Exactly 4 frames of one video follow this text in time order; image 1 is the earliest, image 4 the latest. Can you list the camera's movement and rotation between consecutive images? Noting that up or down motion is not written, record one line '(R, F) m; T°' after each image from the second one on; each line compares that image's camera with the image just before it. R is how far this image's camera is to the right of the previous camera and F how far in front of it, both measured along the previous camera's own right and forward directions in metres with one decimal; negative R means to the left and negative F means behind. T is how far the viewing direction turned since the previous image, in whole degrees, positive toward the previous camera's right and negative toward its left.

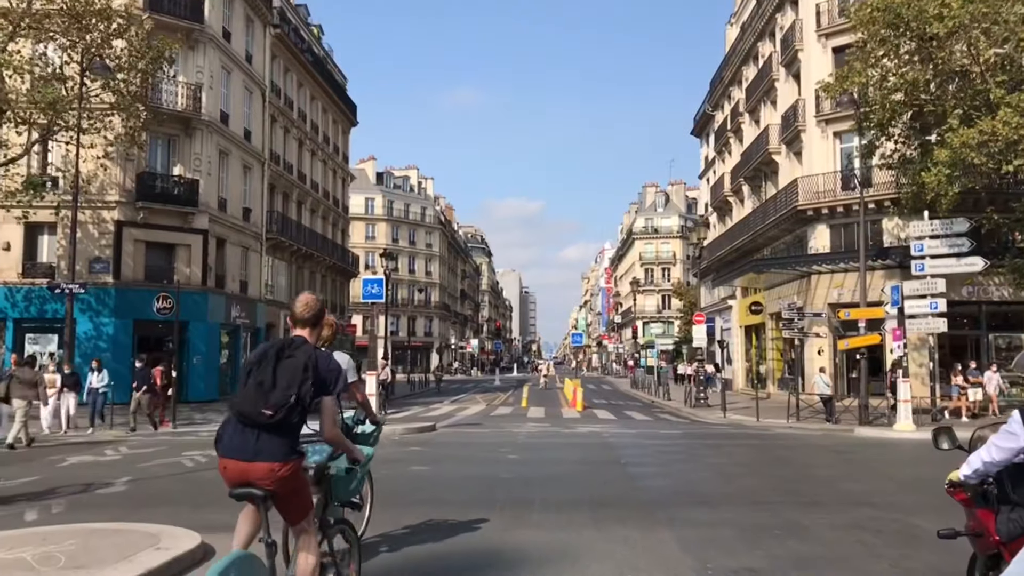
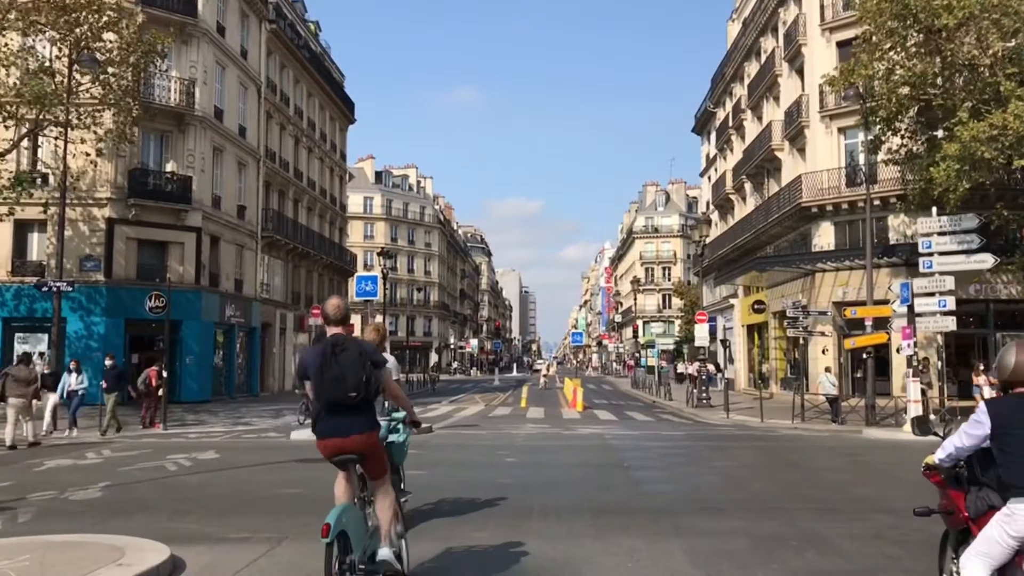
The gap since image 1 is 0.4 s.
(0.0, +0.5) m; 0°
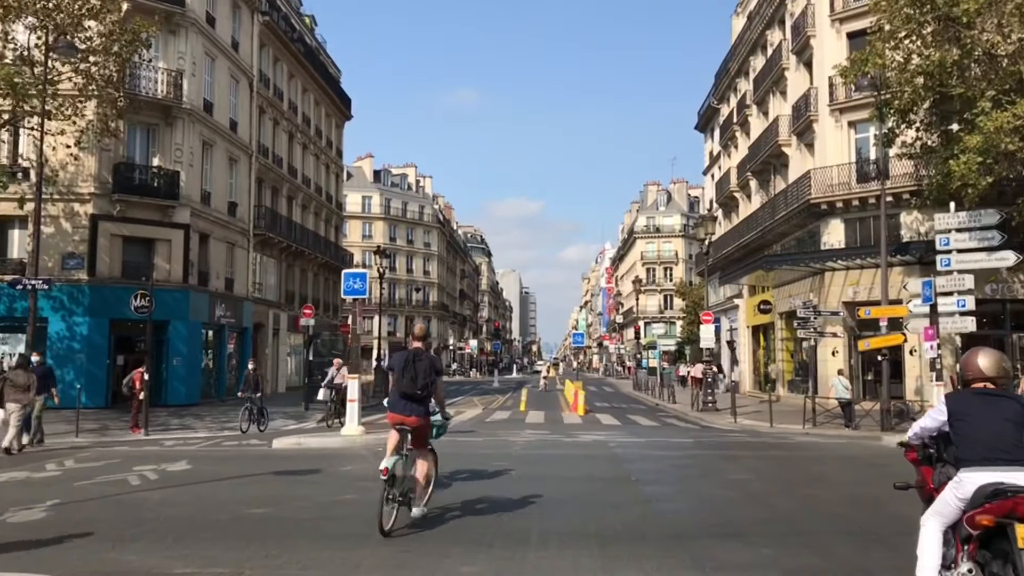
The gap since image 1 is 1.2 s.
(0.0, +1.0) m; 0°
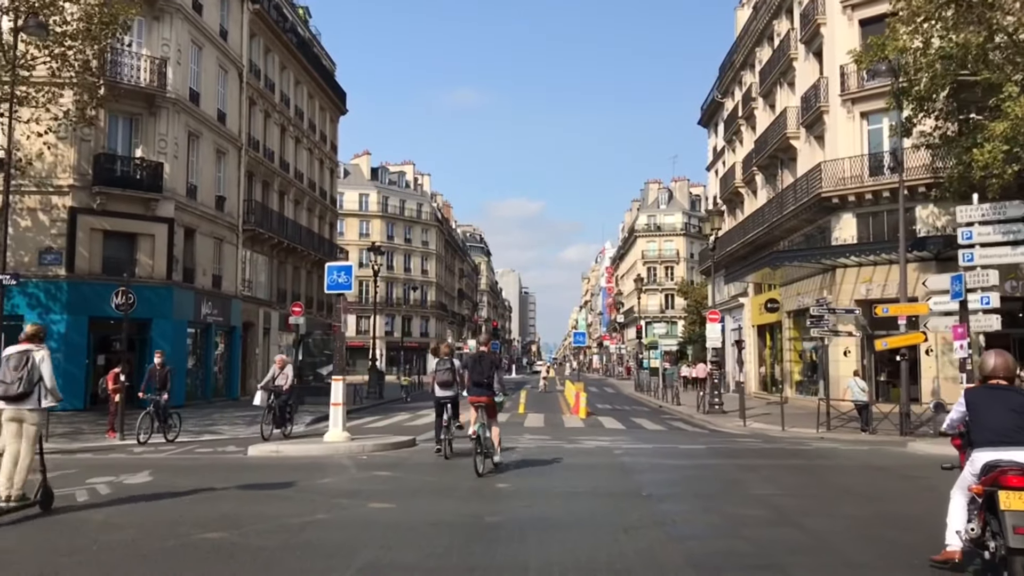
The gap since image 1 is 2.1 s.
(0.0, +1.1) m; 0°
